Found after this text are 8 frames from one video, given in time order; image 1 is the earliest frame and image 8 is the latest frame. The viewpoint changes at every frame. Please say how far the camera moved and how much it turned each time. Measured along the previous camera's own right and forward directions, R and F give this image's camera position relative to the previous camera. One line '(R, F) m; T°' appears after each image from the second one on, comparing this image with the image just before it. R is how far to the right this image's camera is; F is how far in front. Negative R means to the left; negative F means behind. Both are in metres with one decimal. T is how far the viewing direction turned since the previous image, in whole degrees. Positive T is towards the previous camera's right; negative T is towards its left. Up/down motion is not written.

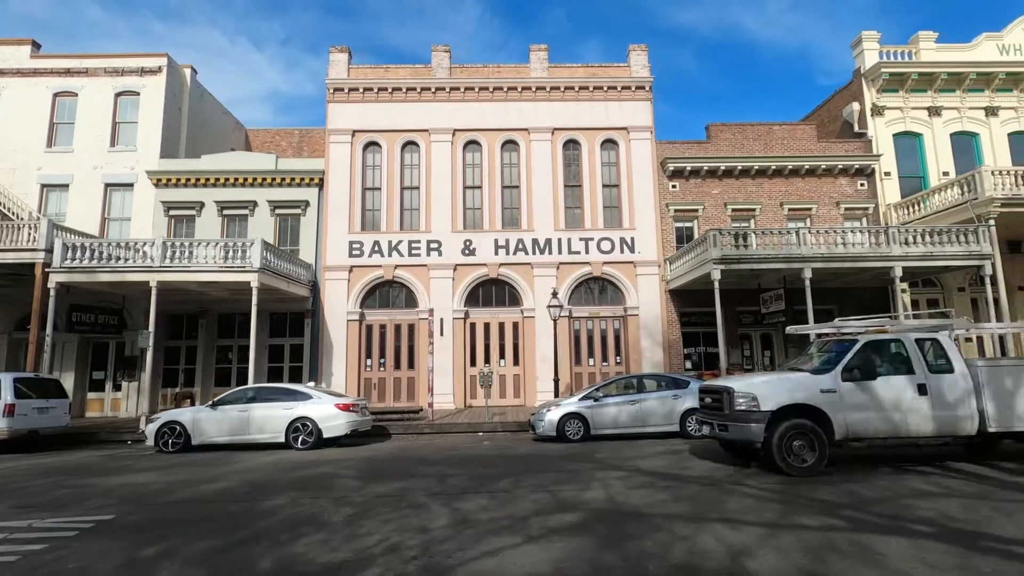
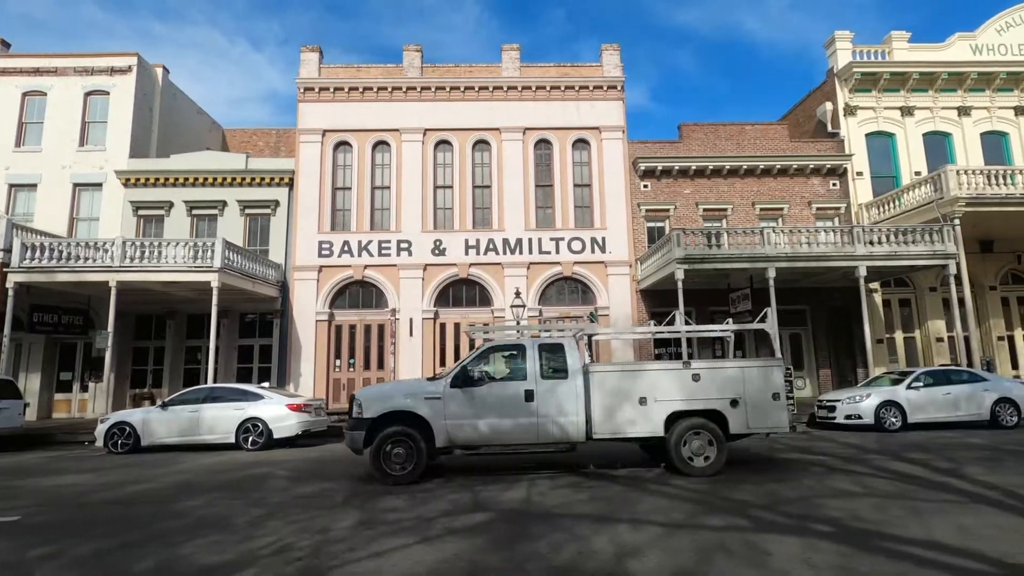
(+1.0, +0.1) m; 0°
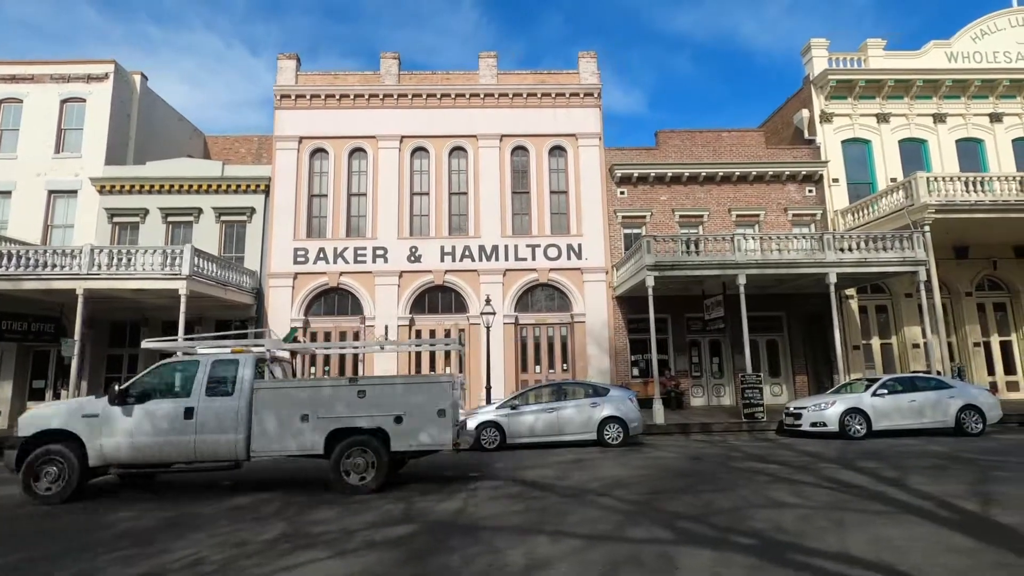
(+0.8, 0.0) m; 0°
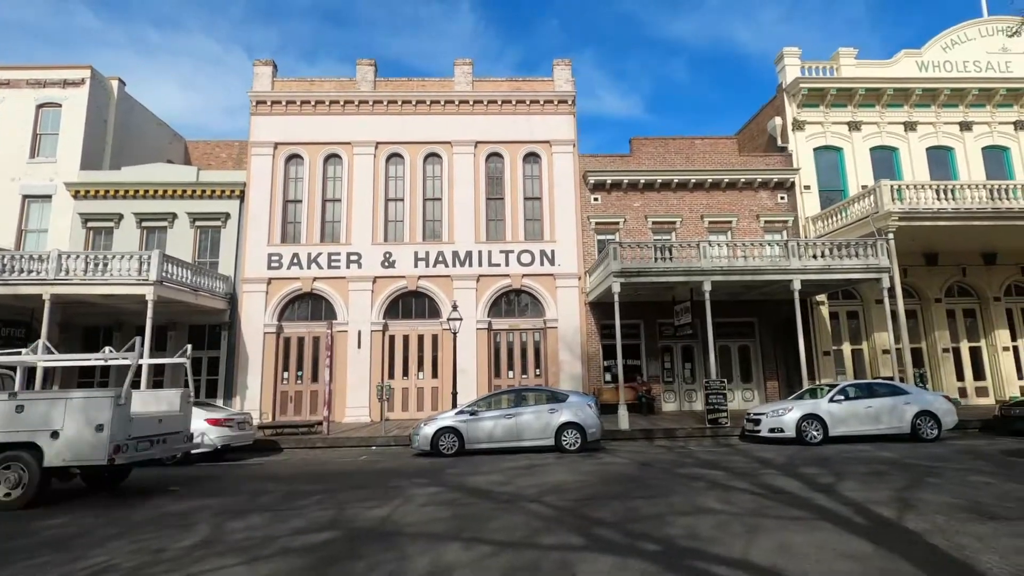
(+0.8, -0.1) m; 0°
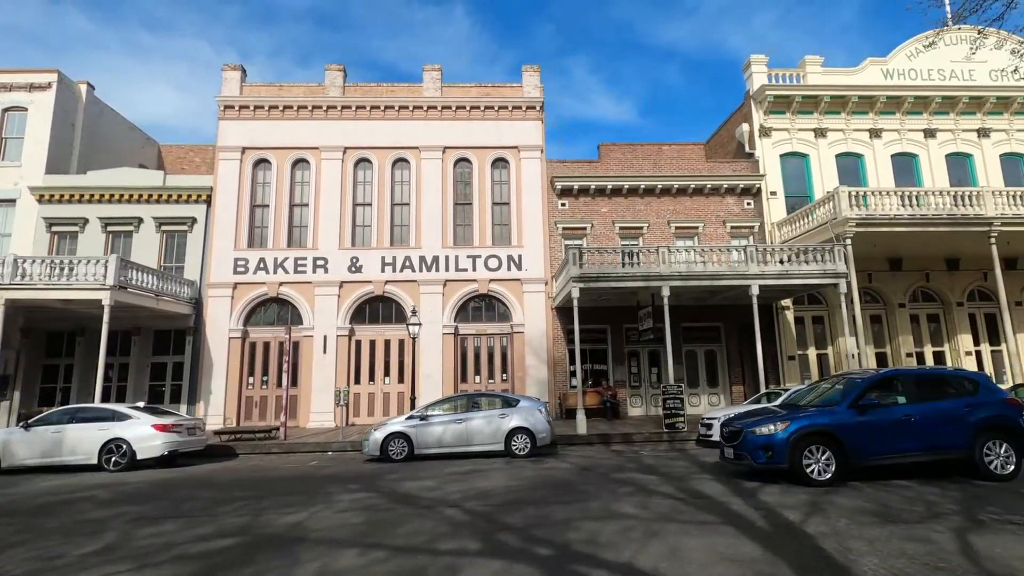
(+1.0, 0.0) m; +1°
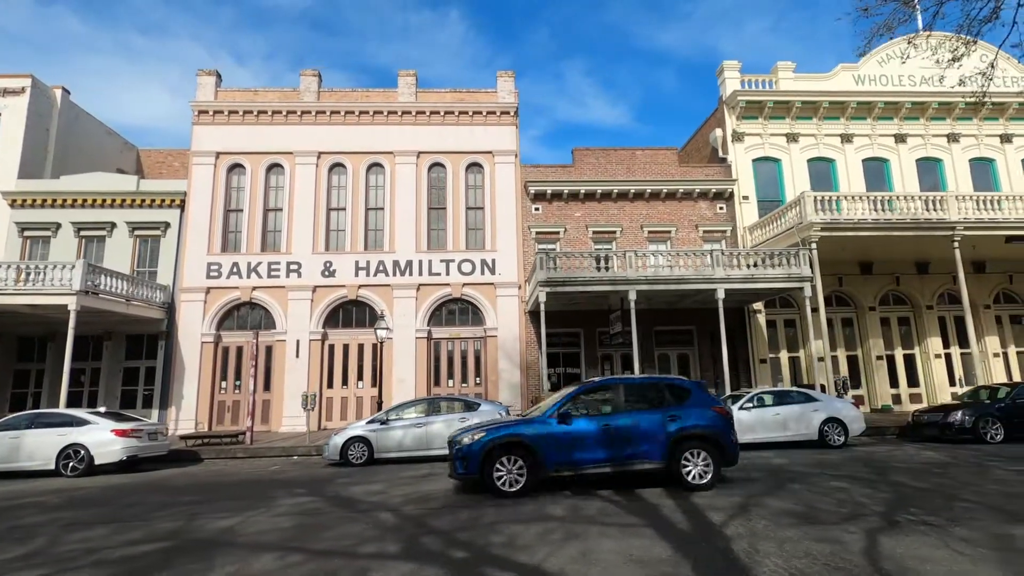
(+0.8, -0.1) m; 0°
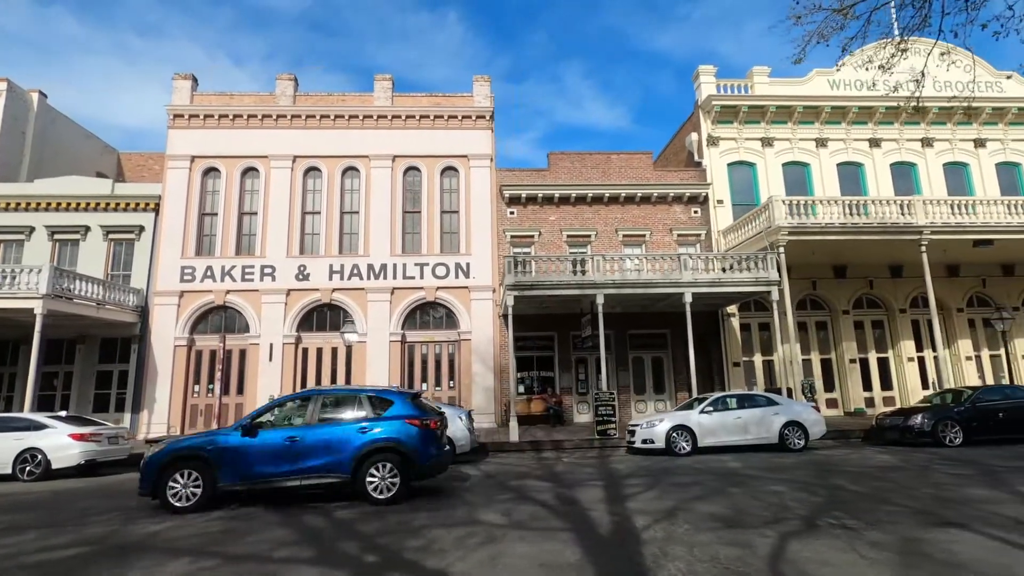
(+0.8, 0.0) m; 0°
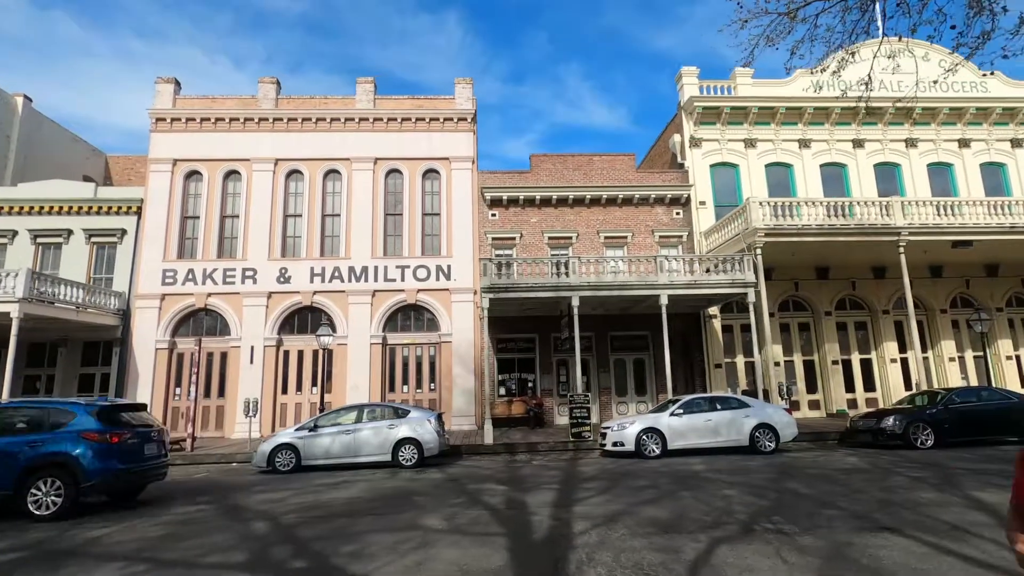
(+0.7, 0.0) m; 0°
